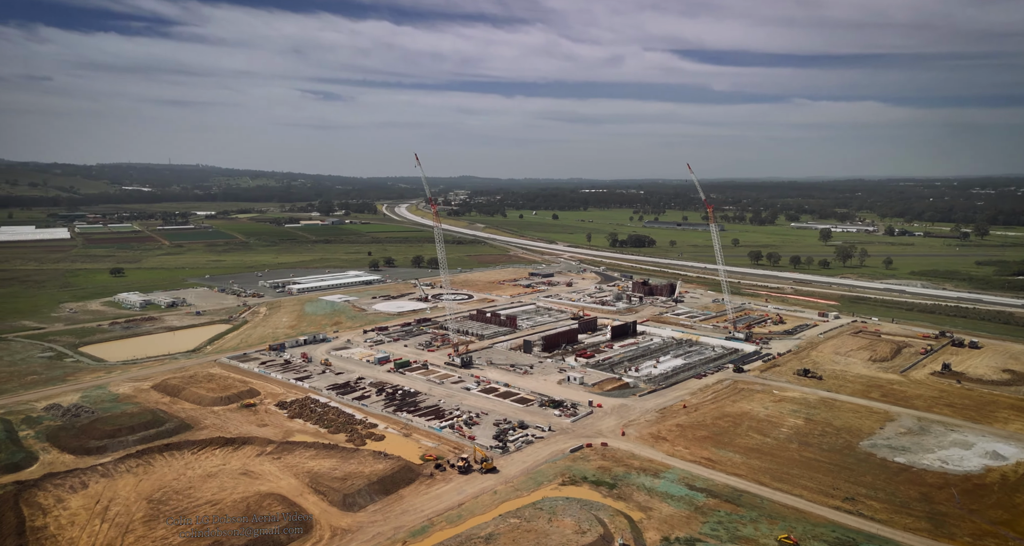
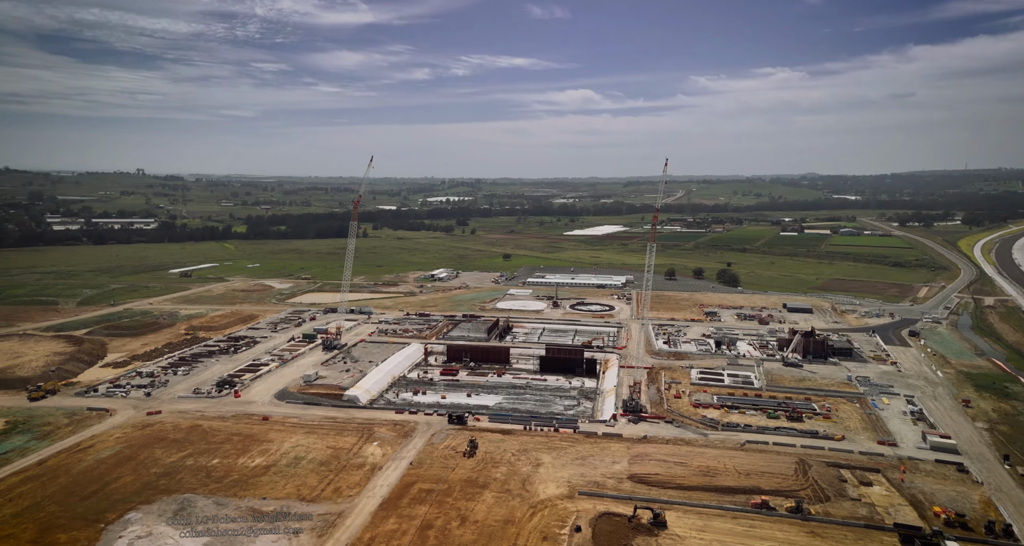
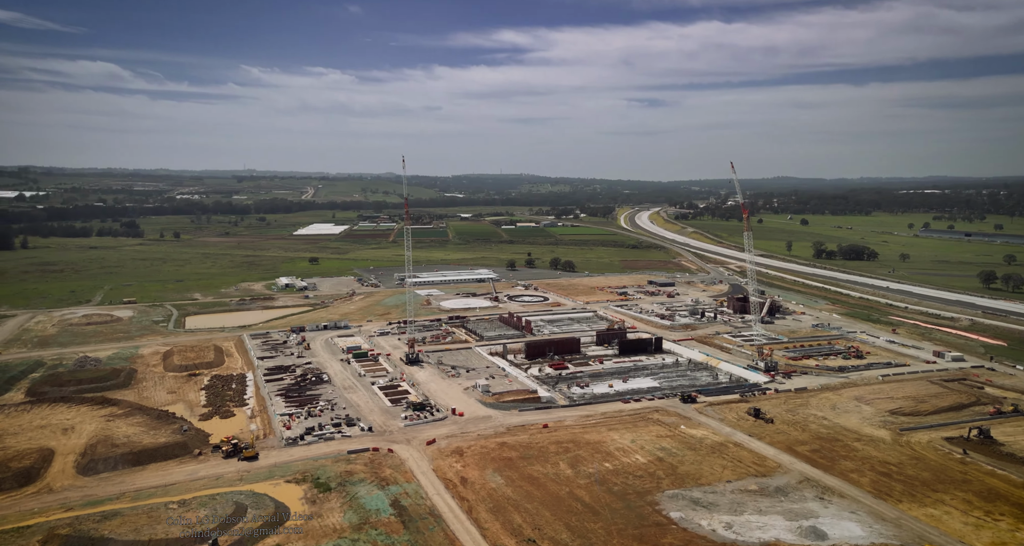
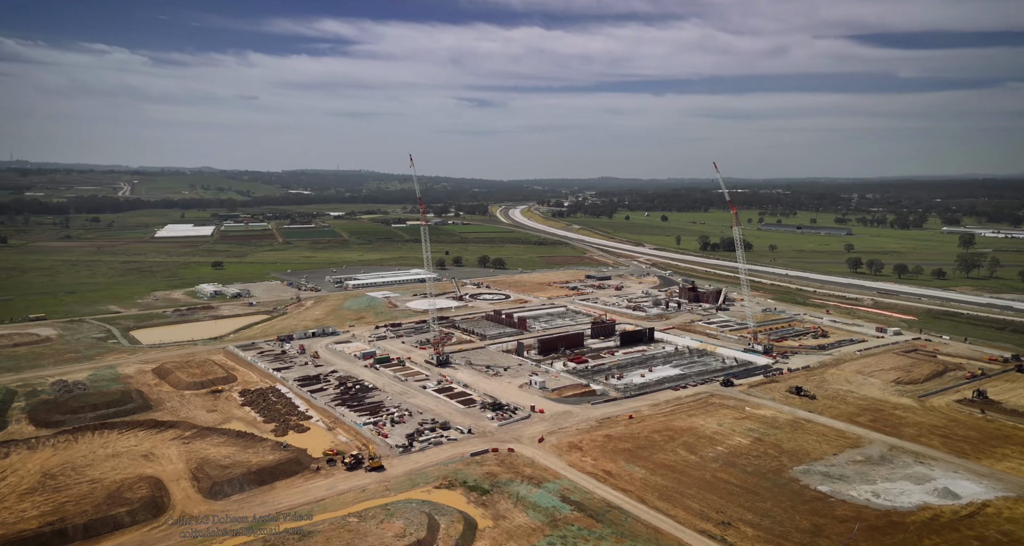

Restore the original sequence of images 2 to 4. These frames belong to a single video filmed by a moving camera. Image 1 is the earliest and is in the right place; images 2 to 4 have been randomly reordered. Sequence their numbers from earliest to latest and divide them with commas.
4, 3, 2
